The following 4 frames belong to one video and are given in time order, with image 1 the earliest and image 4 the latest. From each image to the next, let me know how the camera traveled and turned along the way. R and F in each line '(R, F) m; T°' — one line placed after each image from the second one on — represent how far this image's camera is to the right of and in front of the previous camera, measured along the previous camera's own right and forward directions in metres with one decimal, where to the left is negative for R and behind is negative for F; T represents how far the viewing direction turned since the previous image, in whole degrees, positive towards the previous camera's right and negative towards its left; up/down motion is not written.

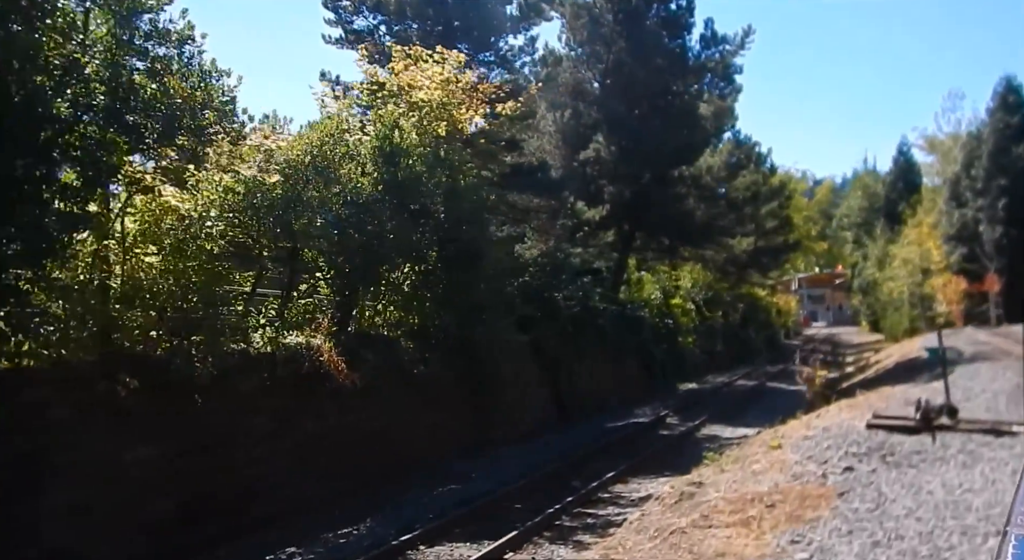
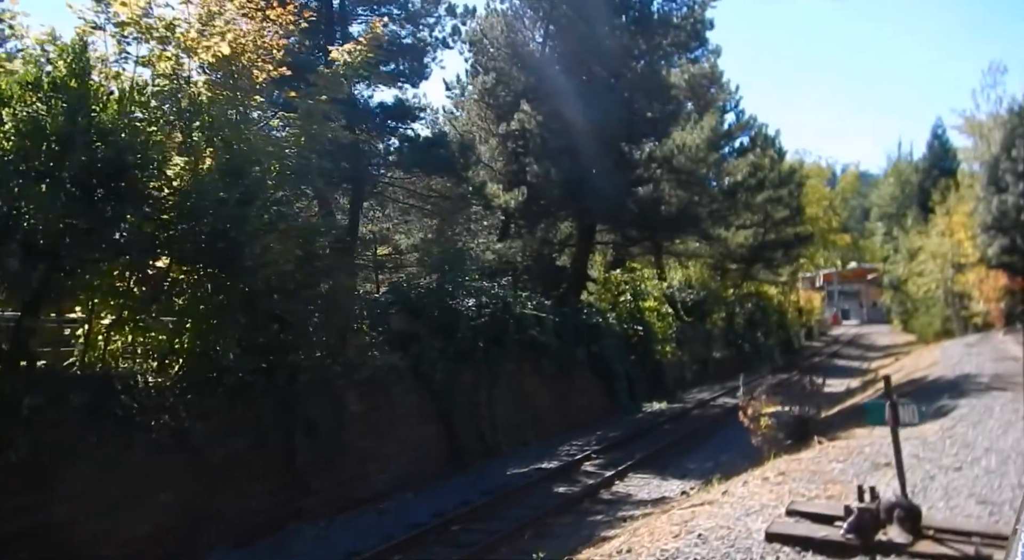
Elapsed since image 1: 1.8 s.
(+3.0, +4.1) m; -3°
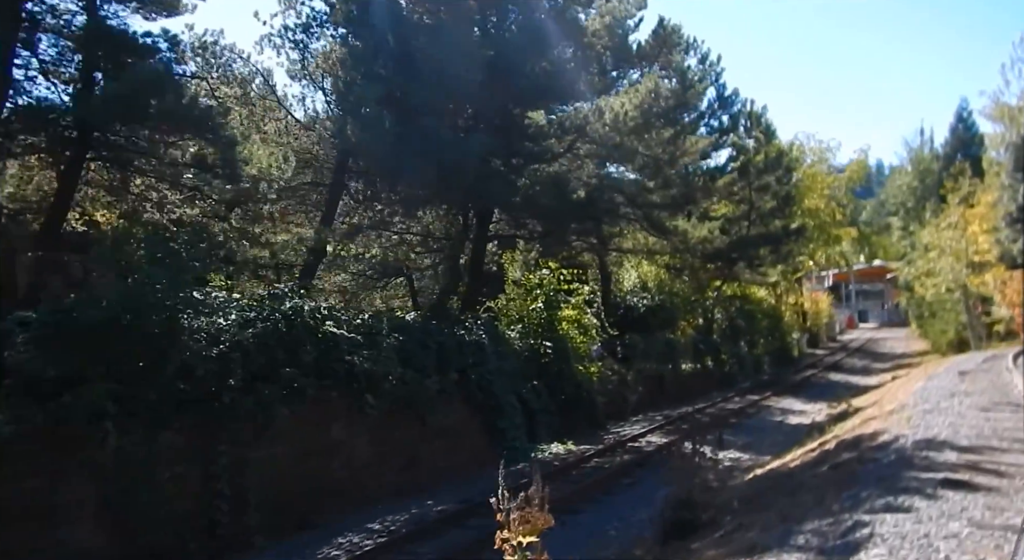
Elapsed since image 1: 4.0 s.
(+3.8, +5.2) m; -2°
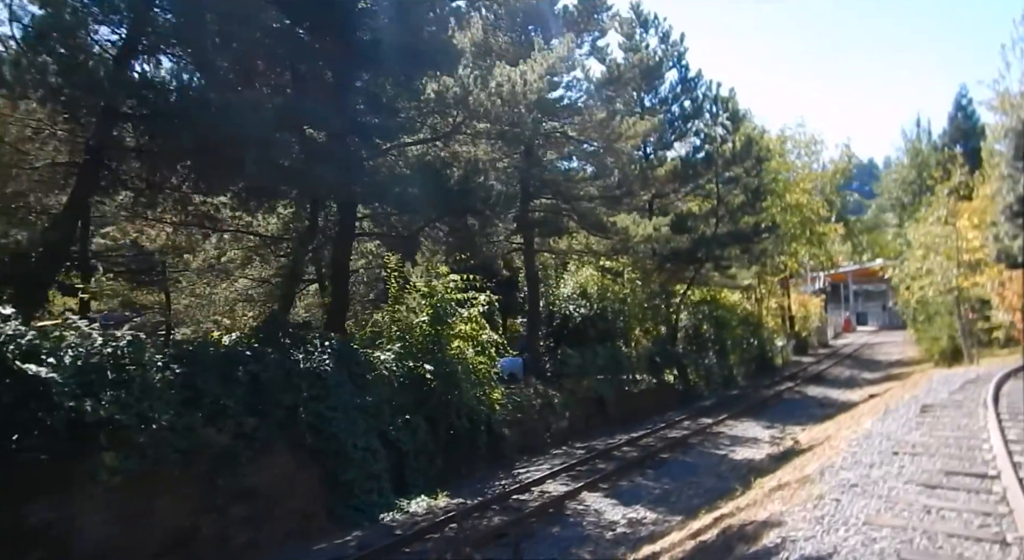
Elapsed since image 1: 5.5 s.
(+2.9, +3.7) m; -1°
